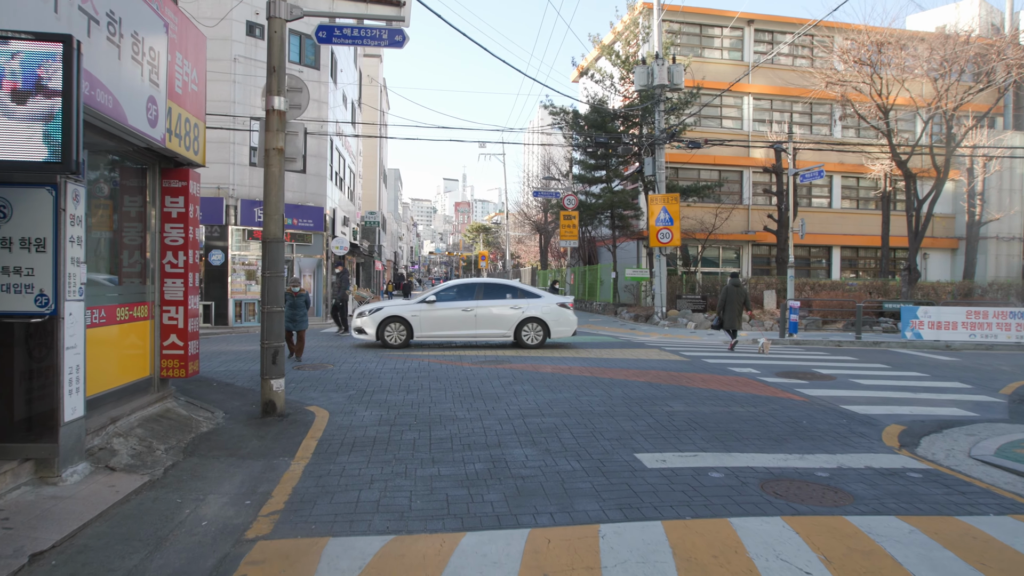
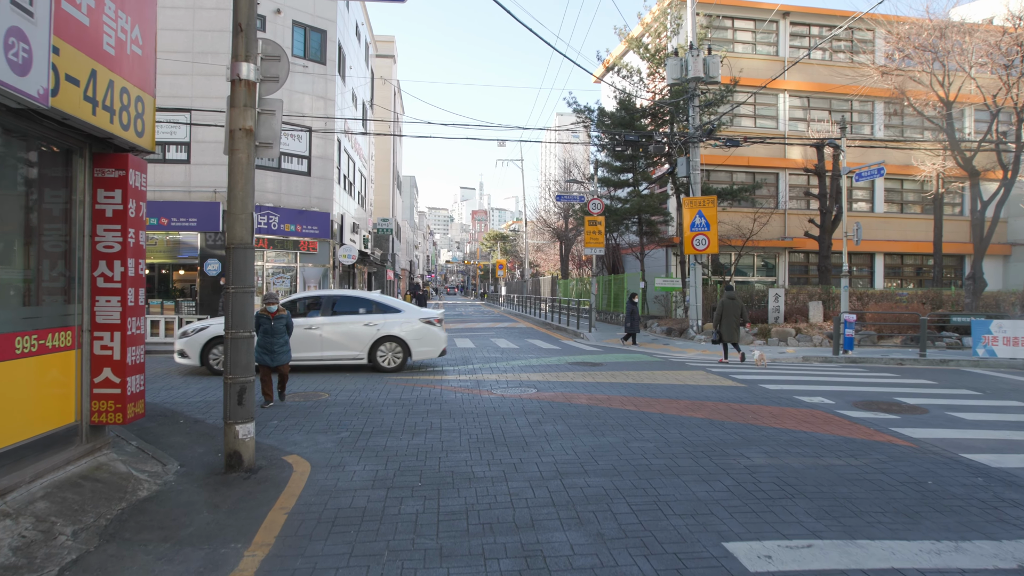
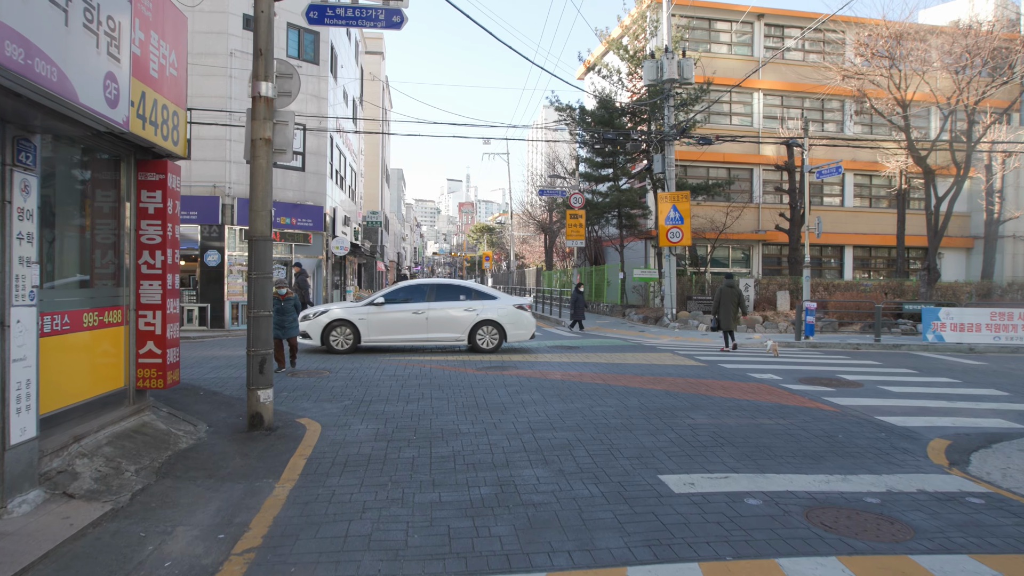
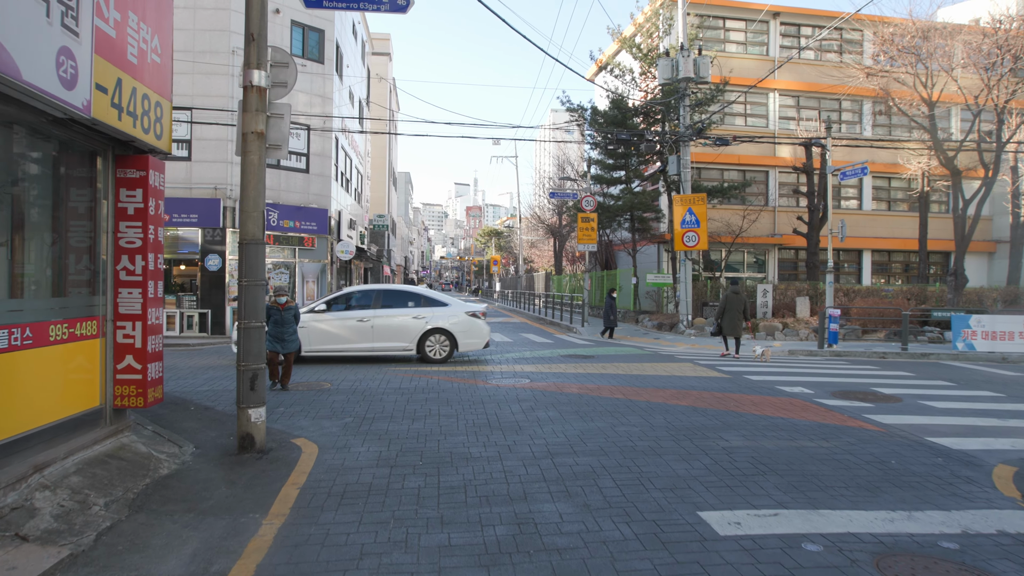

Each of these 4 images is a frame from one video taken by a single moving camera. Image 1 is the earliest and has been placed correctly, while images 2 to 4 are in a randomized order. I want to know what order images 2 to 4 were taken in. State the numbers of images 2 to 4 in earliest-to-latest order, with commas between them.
3, 4, 2
